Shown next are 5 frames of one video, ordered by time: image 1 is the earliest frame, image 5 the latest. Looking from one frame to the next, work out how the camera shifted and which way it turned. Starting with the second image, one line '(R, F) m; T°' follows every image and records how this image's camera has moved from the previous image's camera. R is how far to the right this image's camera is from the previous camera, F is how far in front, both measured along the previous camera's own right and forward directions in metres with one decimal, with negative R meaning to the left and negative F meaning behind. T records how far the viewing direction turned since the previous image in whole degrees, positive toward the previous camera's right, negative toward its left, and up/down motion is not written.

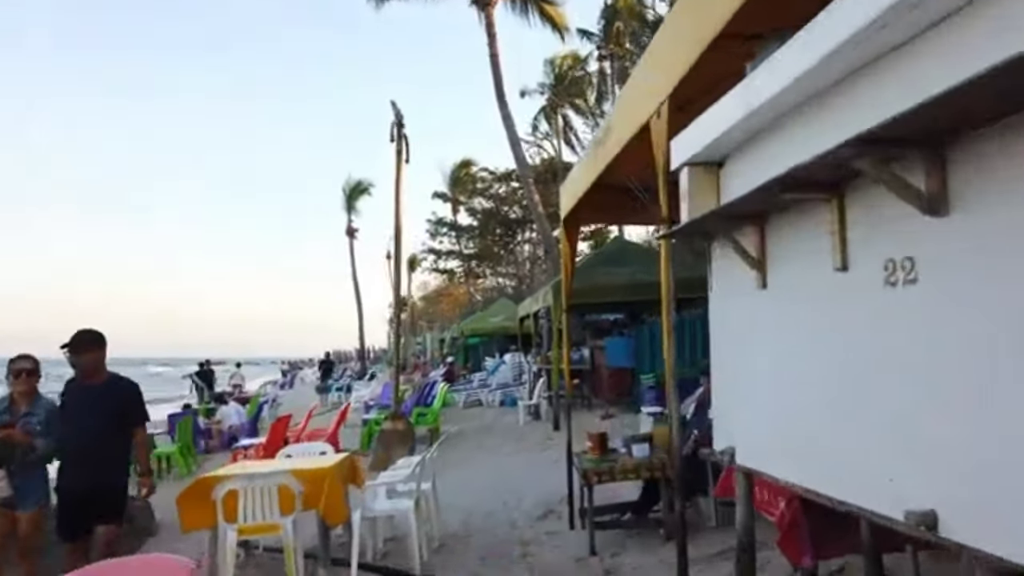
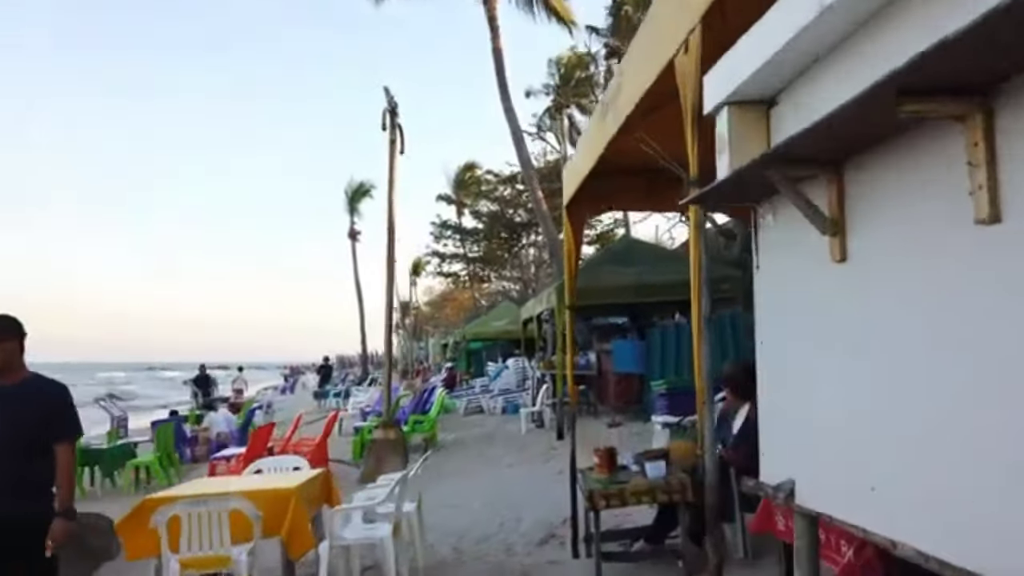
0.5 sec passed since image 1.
(+0.1, +0.8) m; 0°
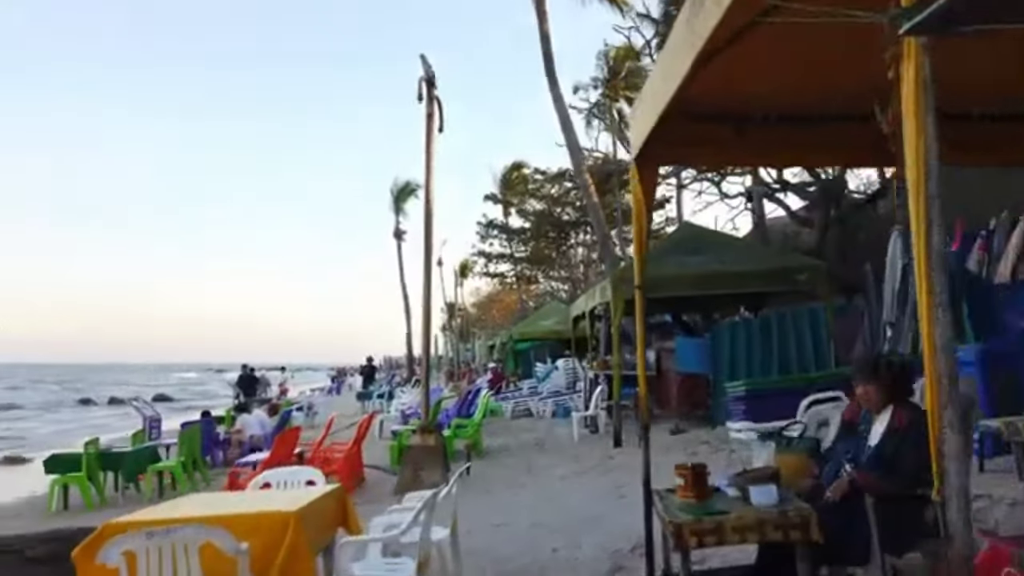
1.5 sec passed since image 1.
(-0.1, +1.2) m; -4°
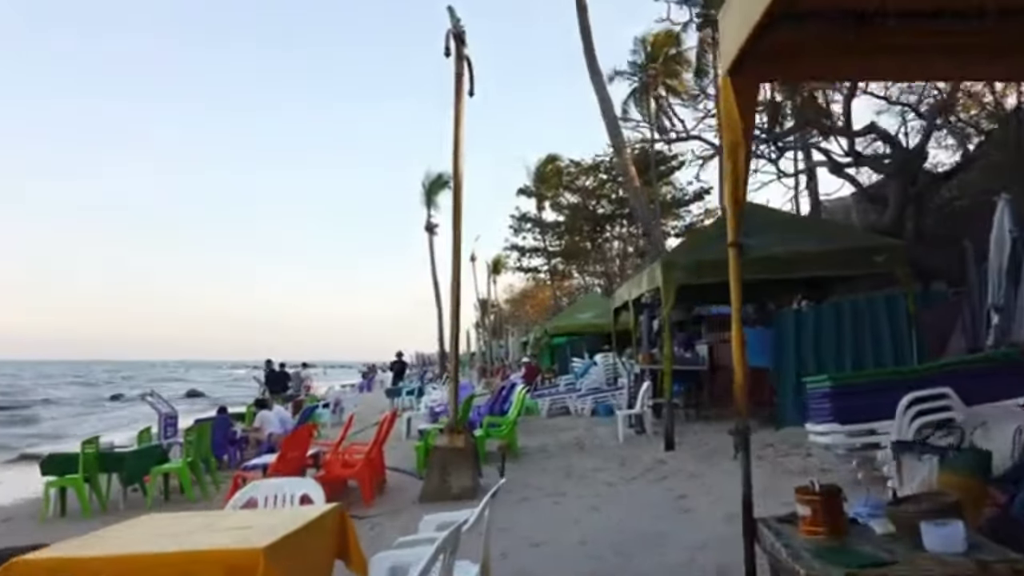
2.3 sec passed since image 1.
(-0.1, +1.2) m; -2°
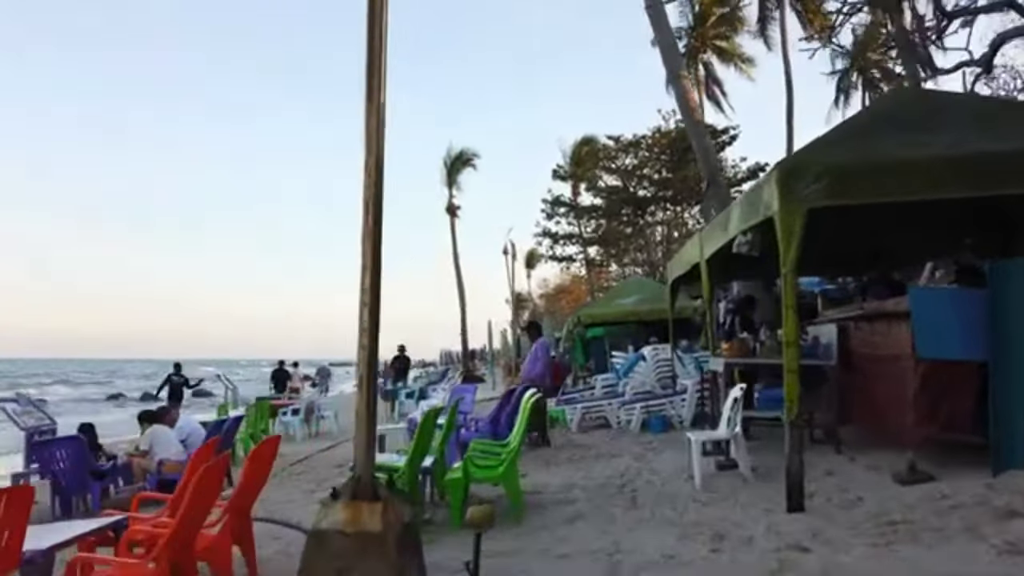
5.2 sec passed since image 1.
(+0.3, +4.9) m; -3°
